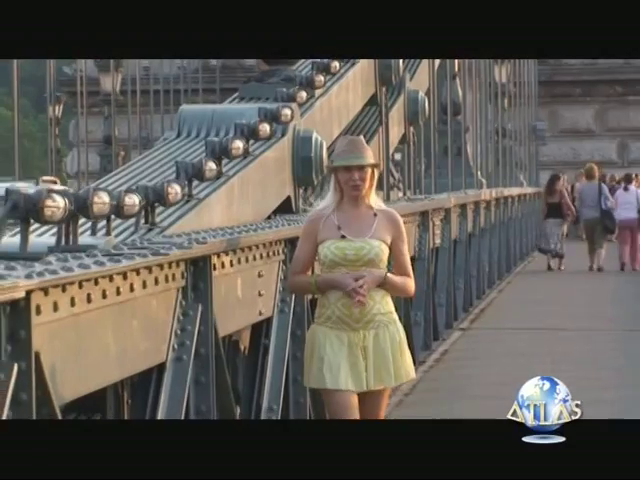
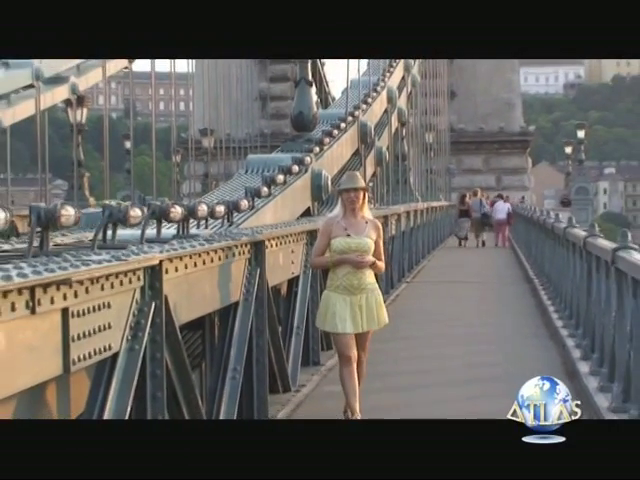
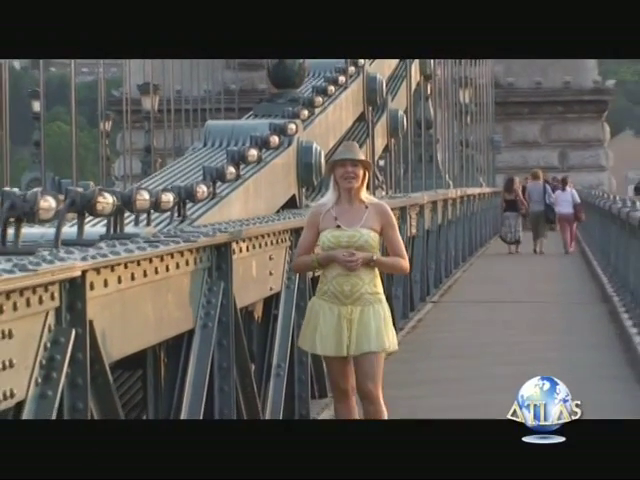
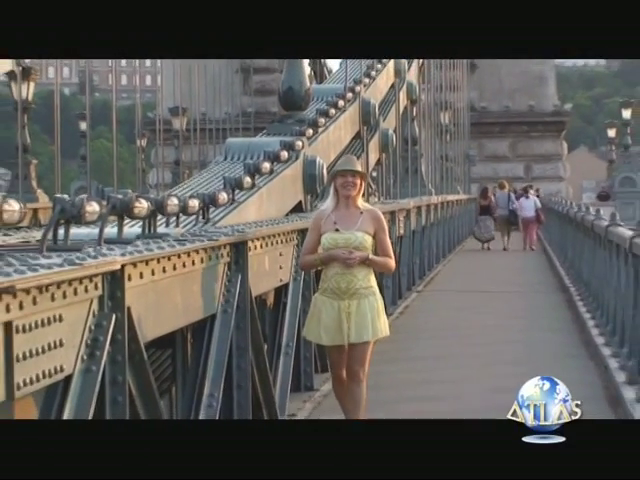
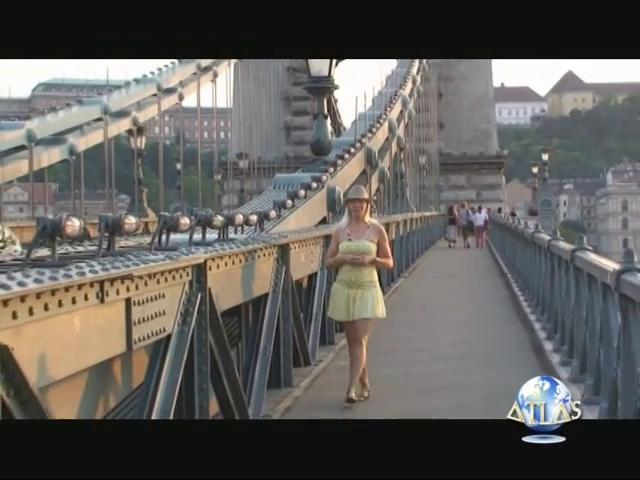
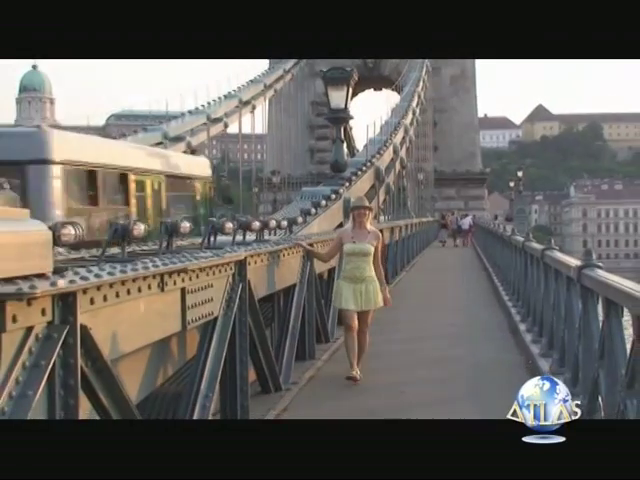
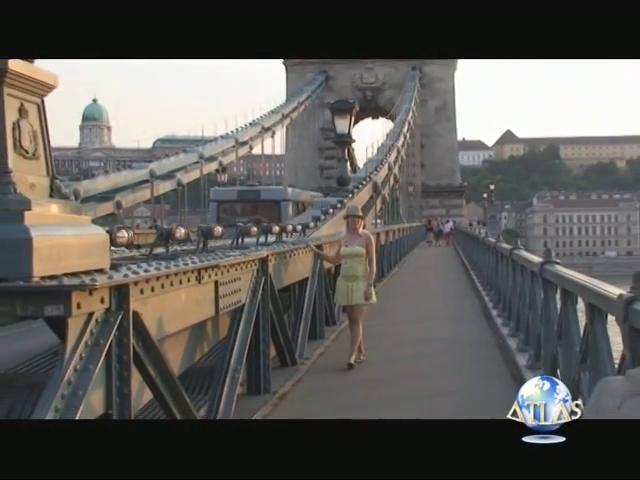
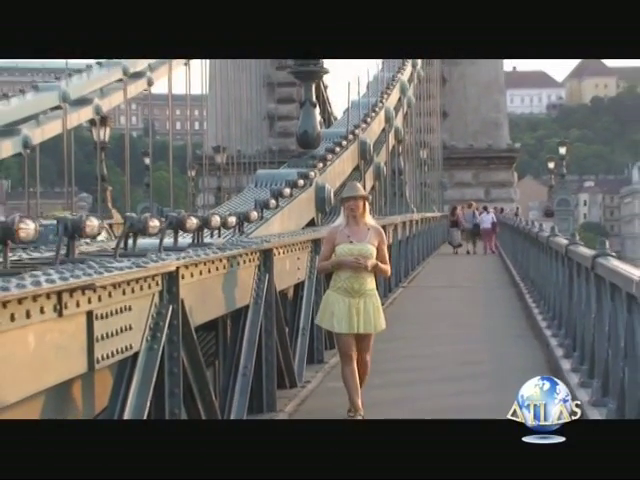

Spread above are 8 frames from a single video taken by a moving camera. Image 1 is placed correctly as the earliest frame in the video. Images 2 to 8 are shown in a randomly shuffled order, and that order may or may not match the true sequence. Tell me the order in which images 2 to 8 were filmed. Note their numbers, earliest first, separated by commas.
3, 4, 2, 8, 5, 6, 7
